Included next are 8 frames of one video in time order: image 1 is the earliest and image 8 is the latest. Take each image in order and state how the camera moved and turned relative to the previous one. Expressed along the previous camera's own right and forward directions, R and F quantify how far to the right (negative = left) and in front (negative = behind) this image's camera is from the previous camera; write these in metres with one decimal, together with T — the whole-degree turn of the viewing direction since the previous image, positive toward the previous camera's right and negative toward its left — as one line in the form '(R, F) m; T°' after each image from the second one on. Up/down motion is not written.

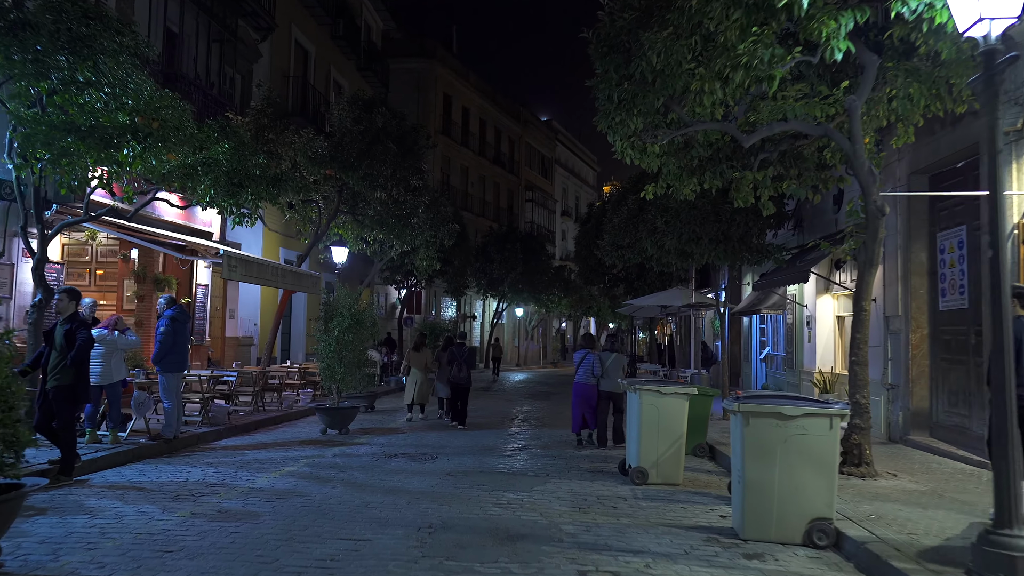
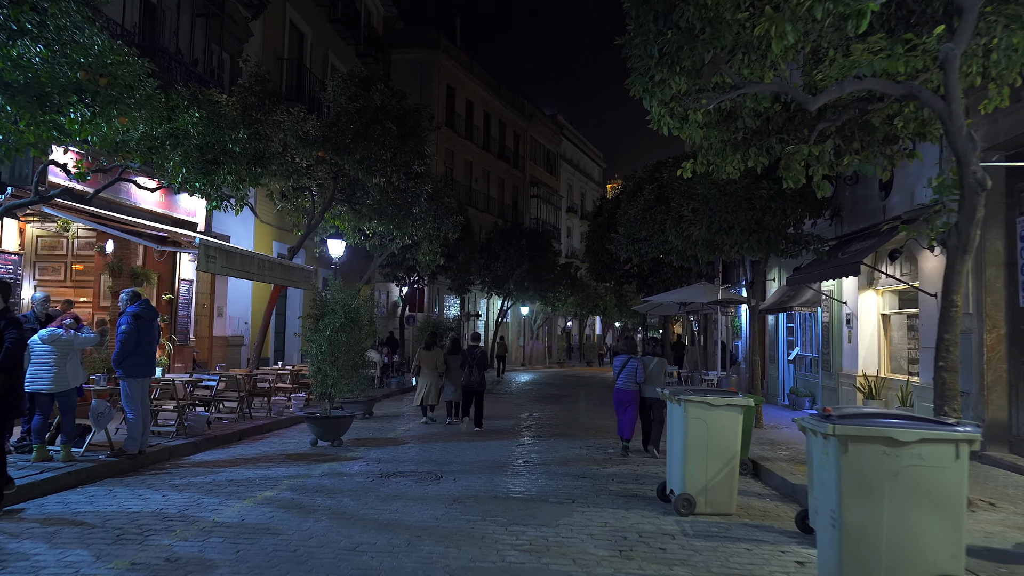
(-0.1, +1.4) m; 0°
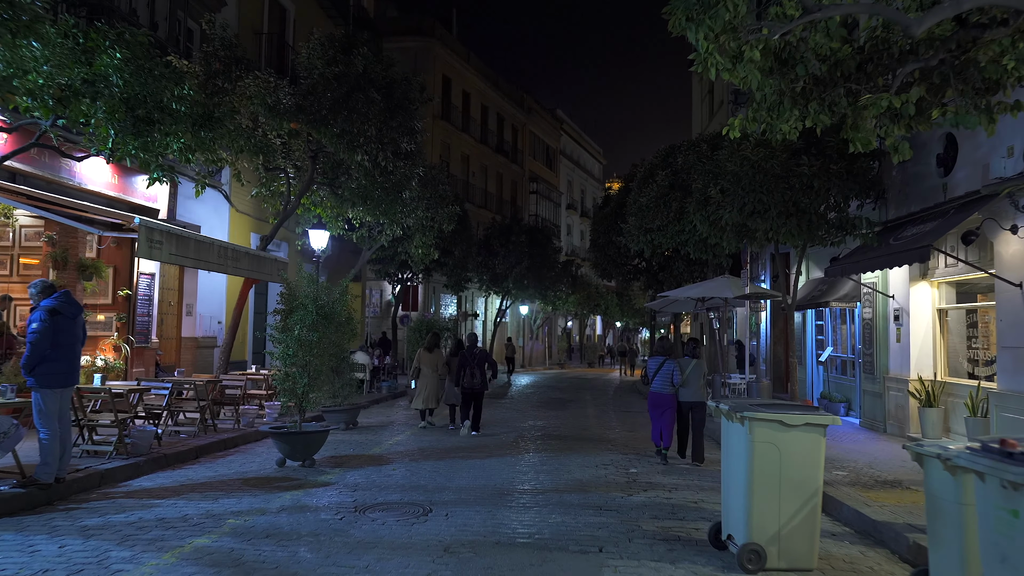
(-0.1, +1.8) m; 0°
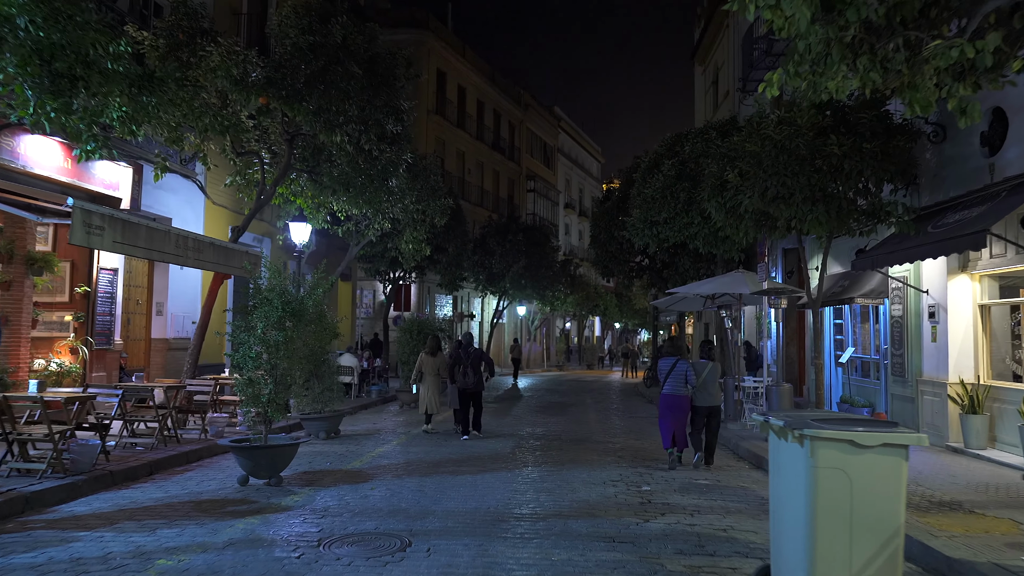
(0.0, +1.2) m; 0°
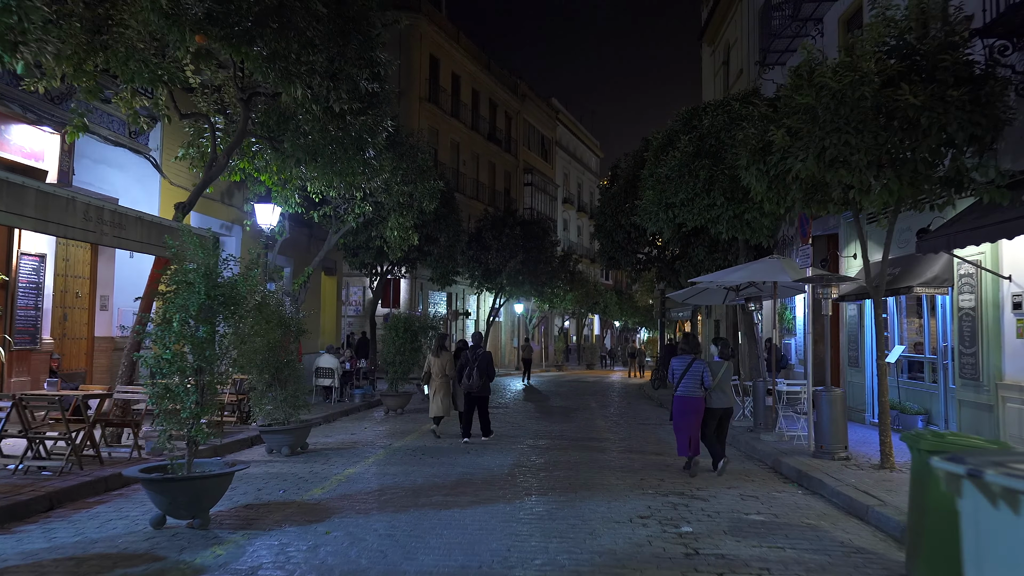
(0.0, +2.0) m; 0°
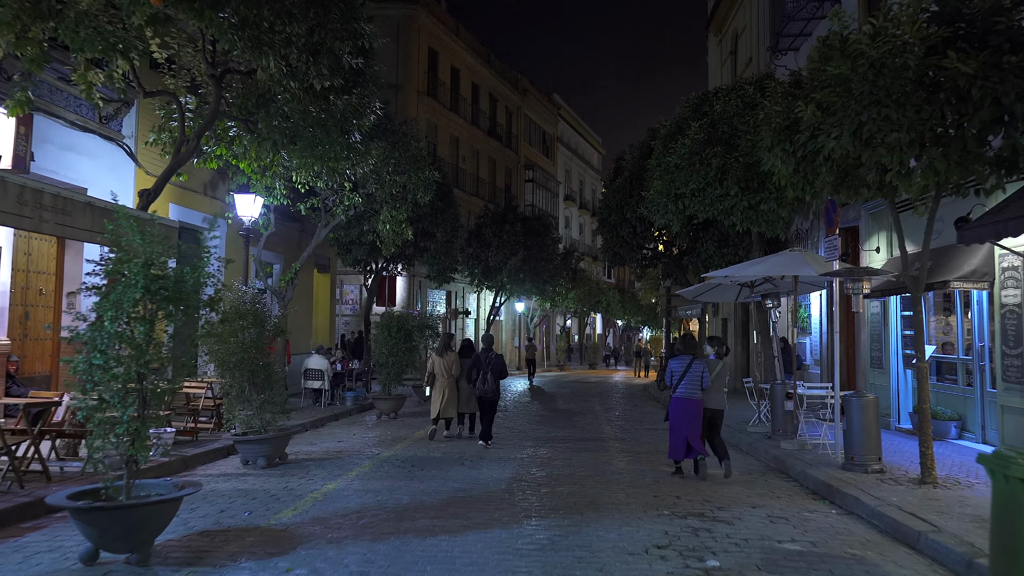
(0.0, +1.0) m; 0°
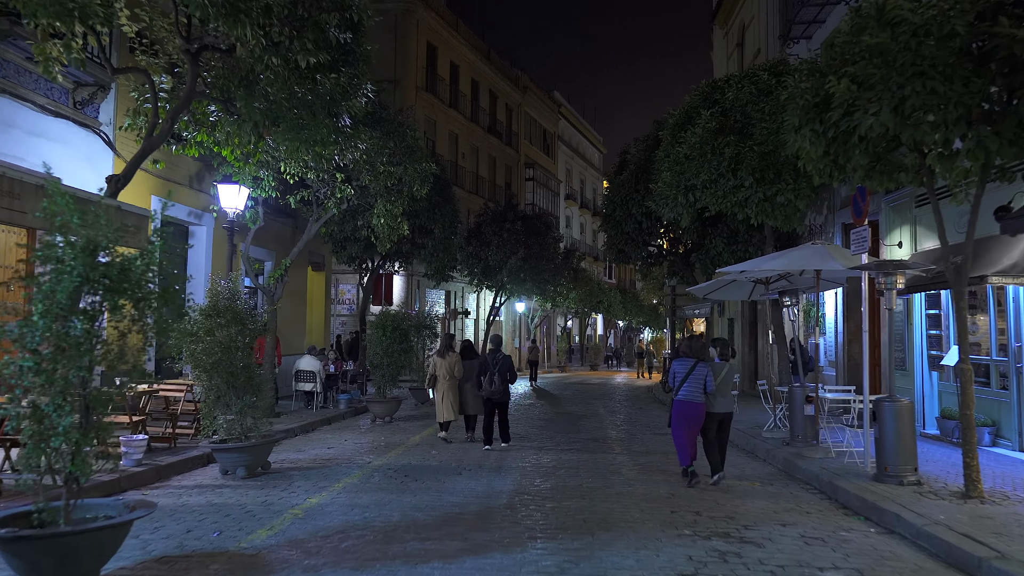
(0.0, +0.8) m; 0°
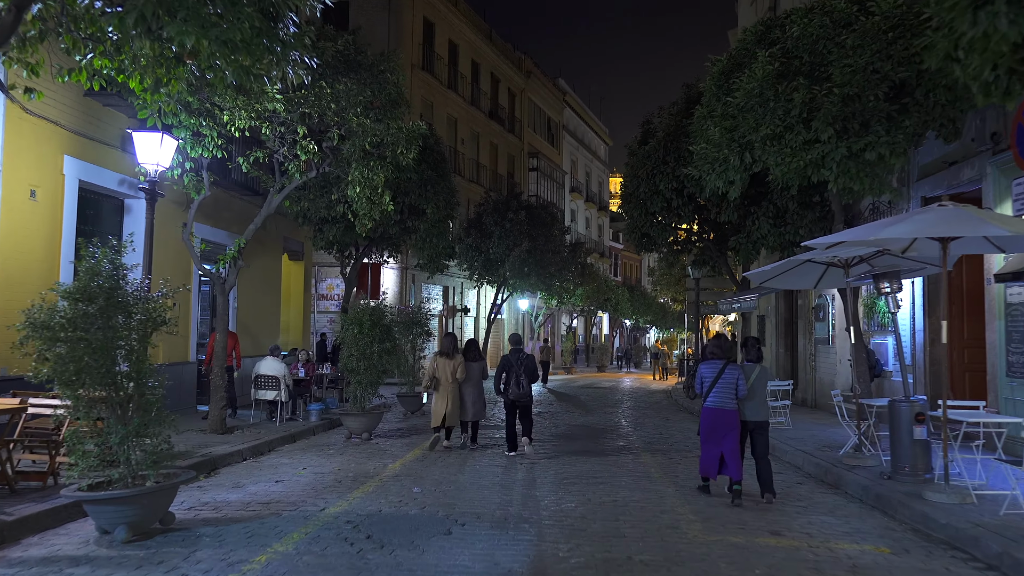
(-0.1, +3.0) m; 0°
